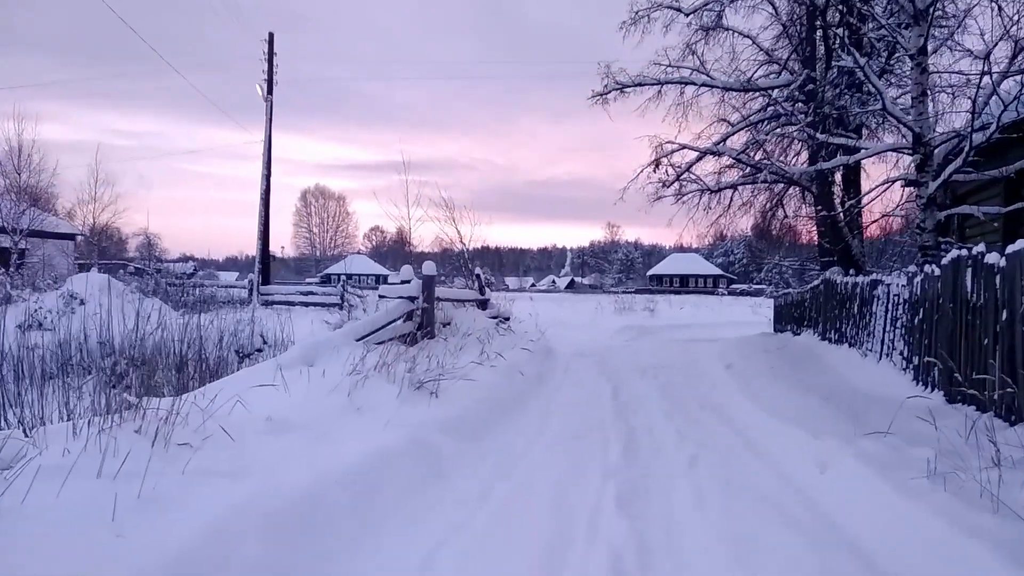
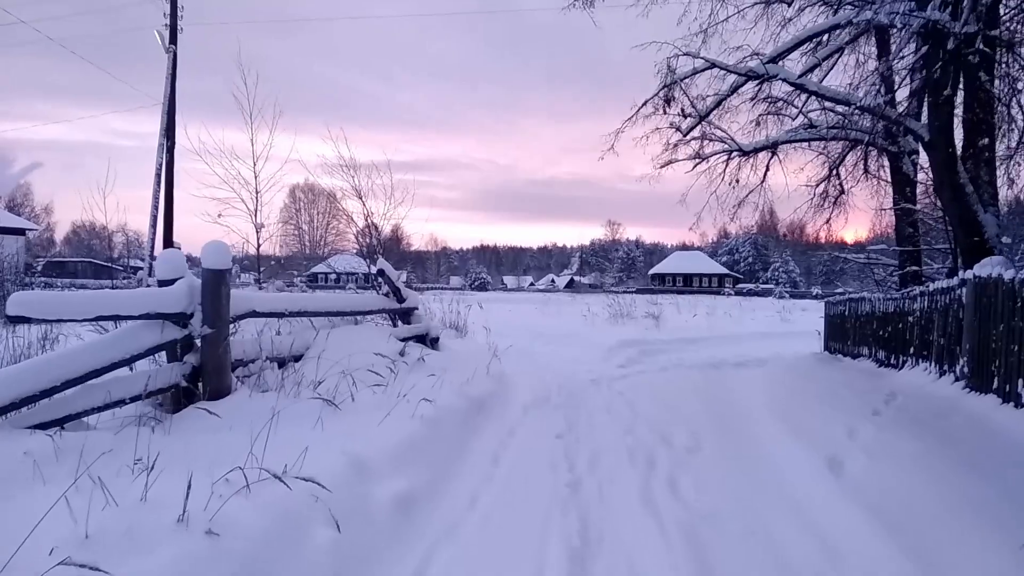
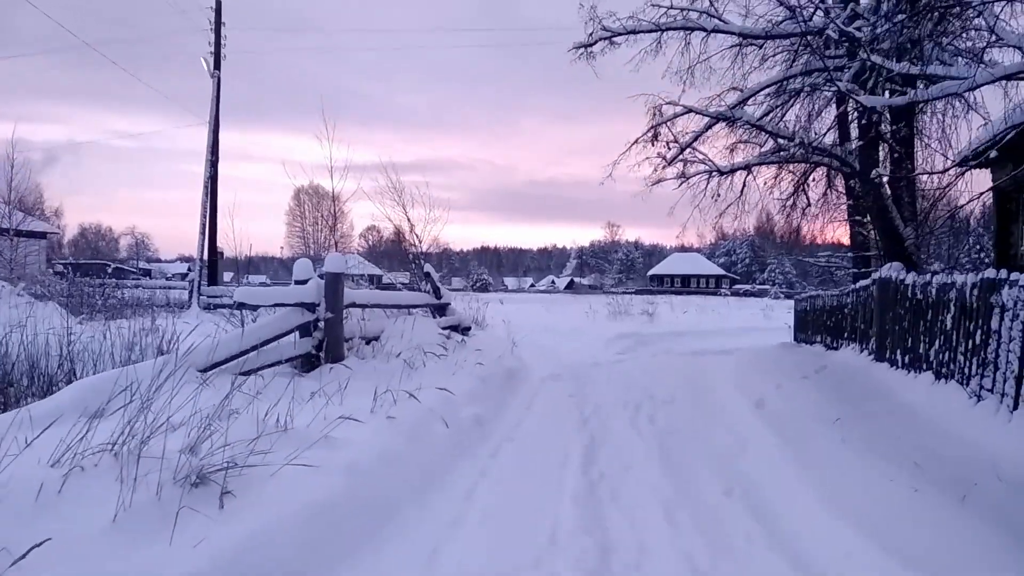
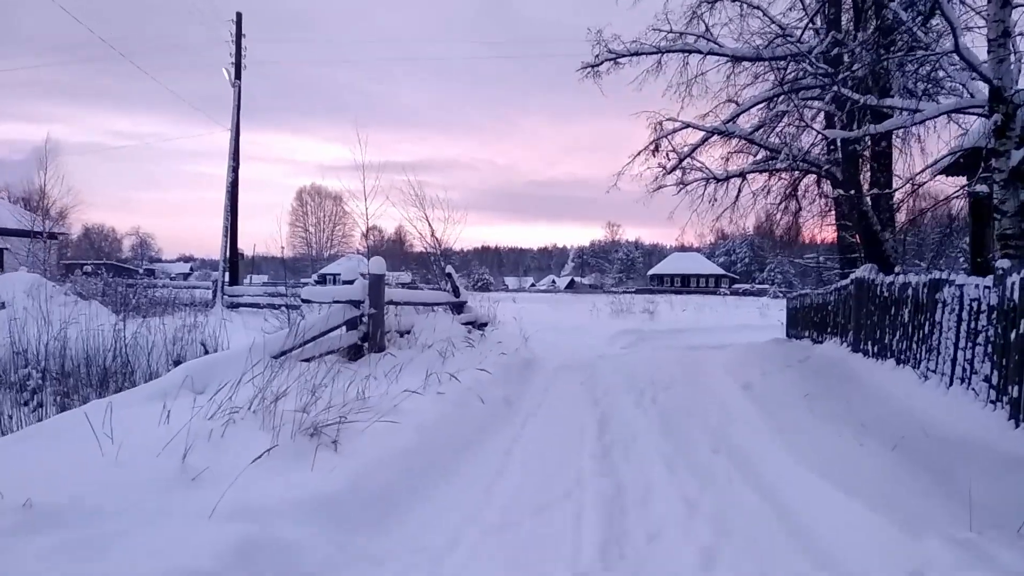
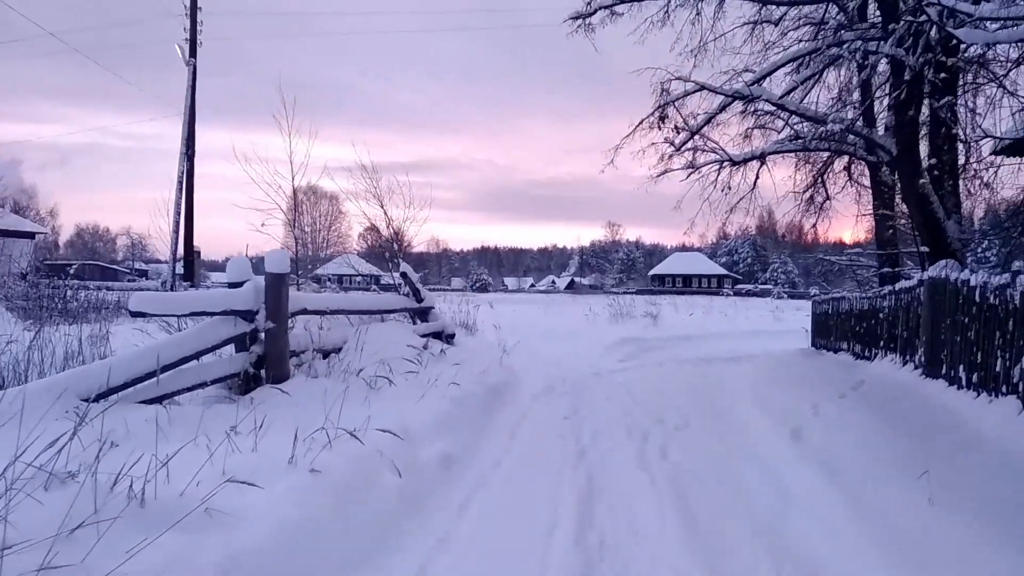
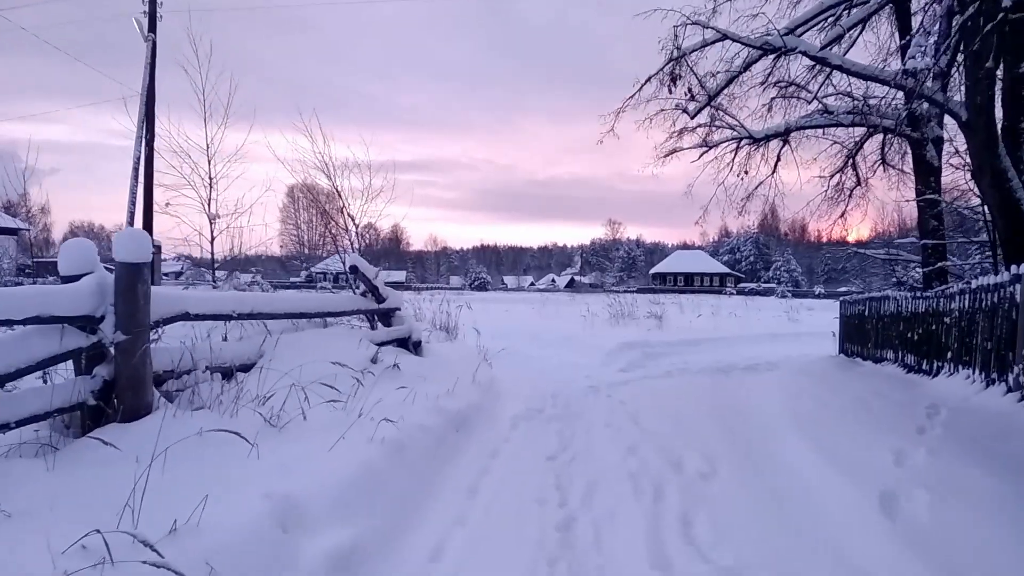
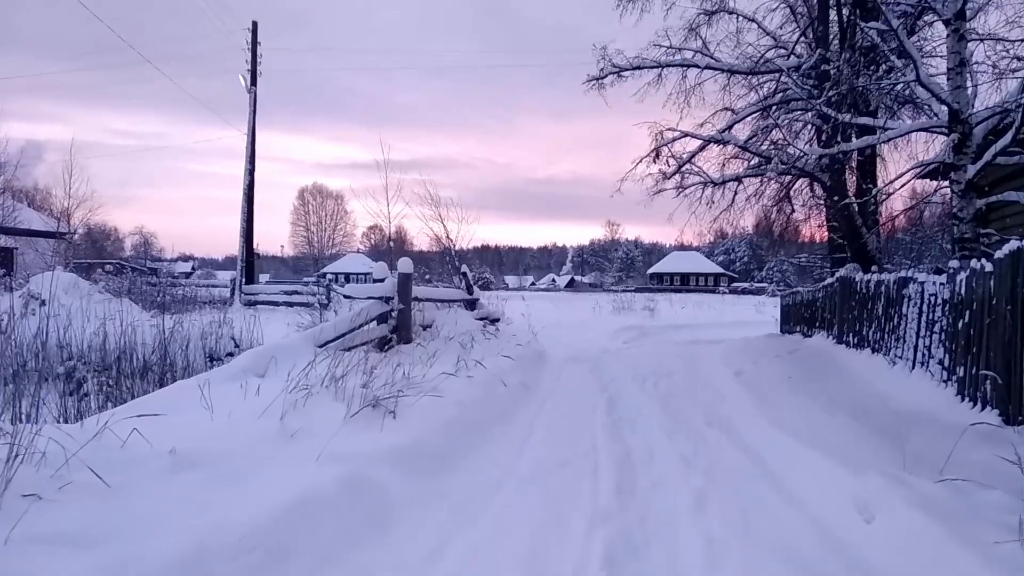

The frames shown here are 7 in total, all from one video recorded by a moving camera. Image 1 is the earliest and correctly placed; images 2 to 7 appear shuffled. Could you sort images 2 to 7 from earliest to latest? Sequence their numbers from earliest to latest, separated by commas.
7, 4, 3, 5, 2, 6
